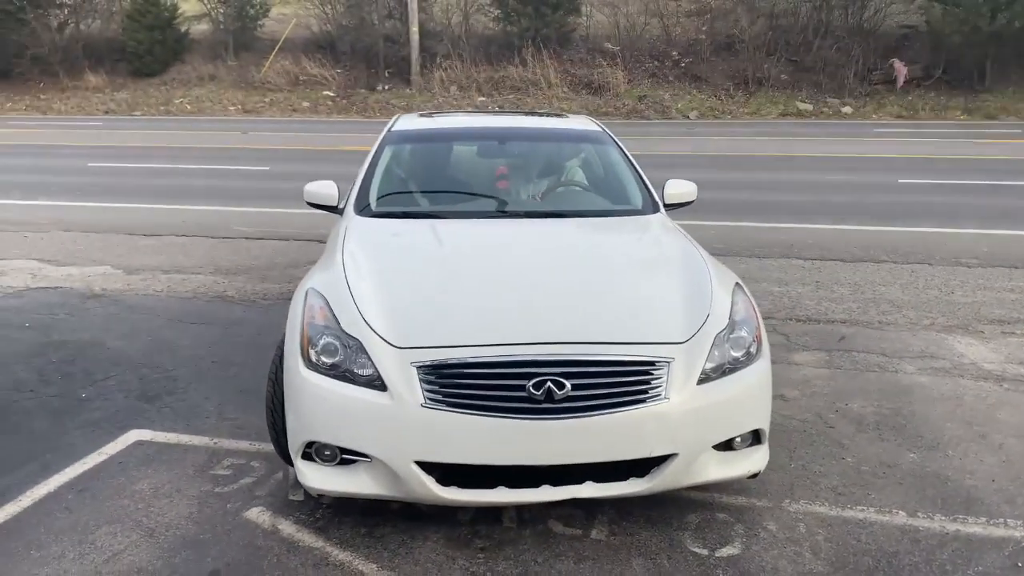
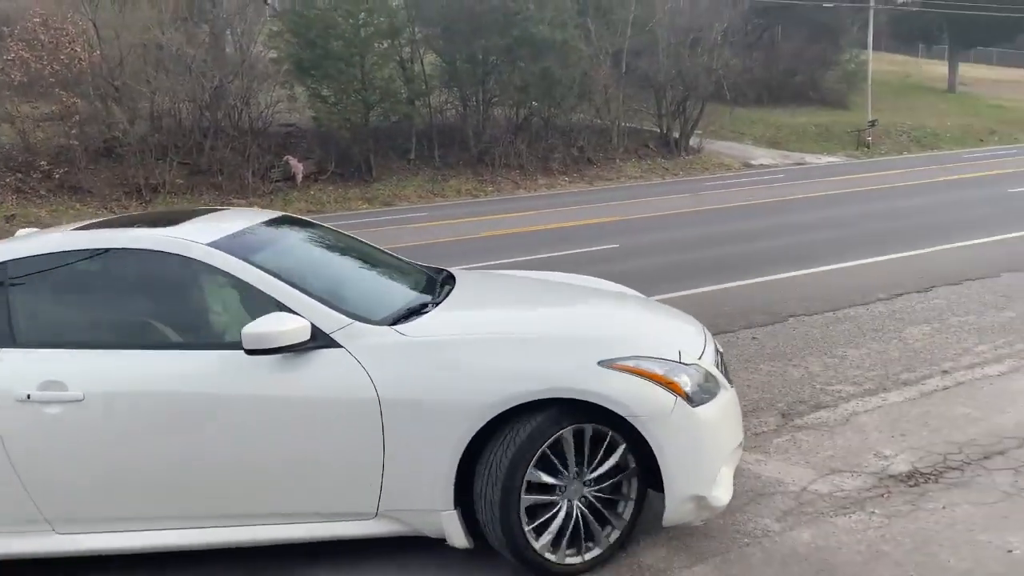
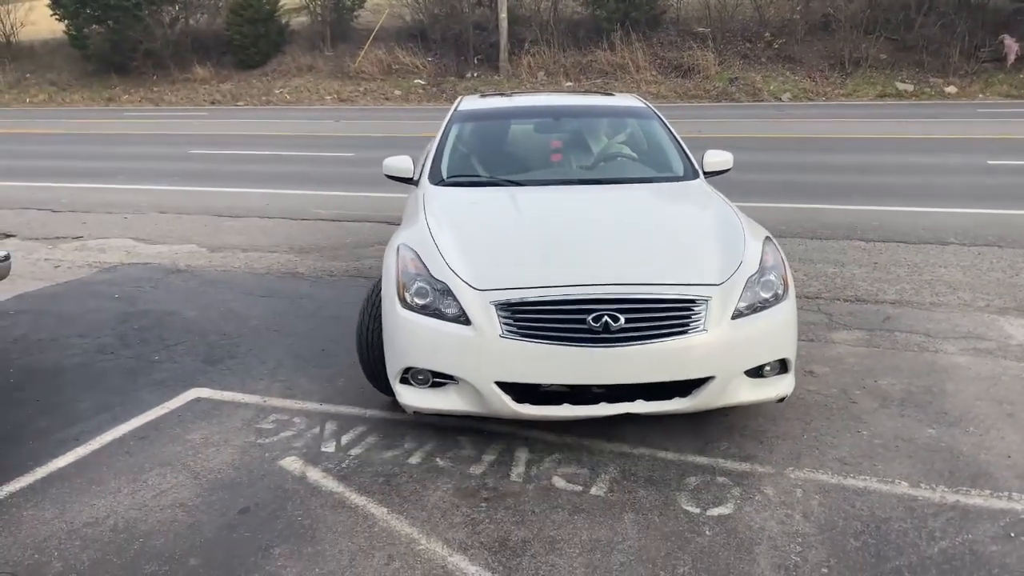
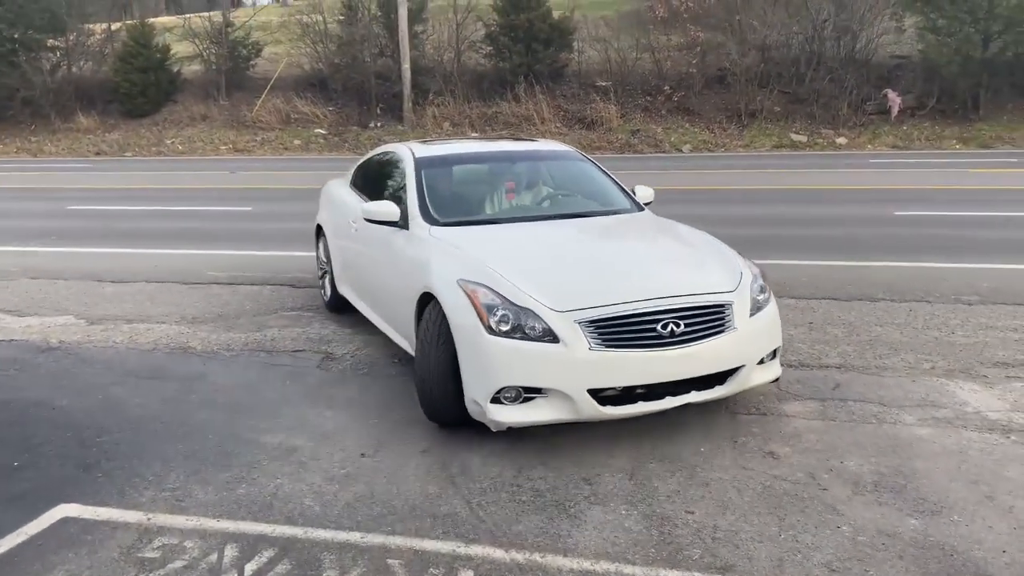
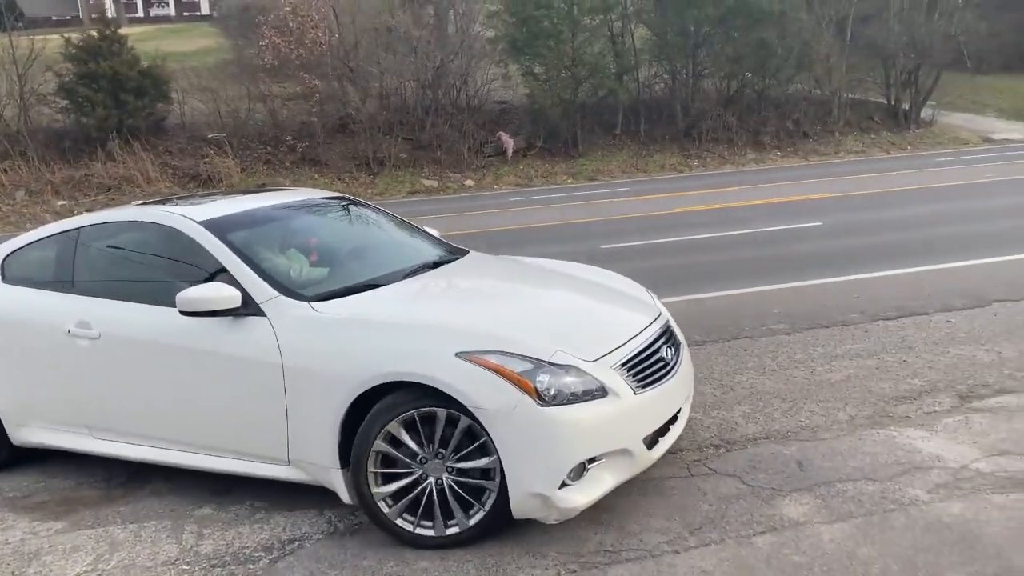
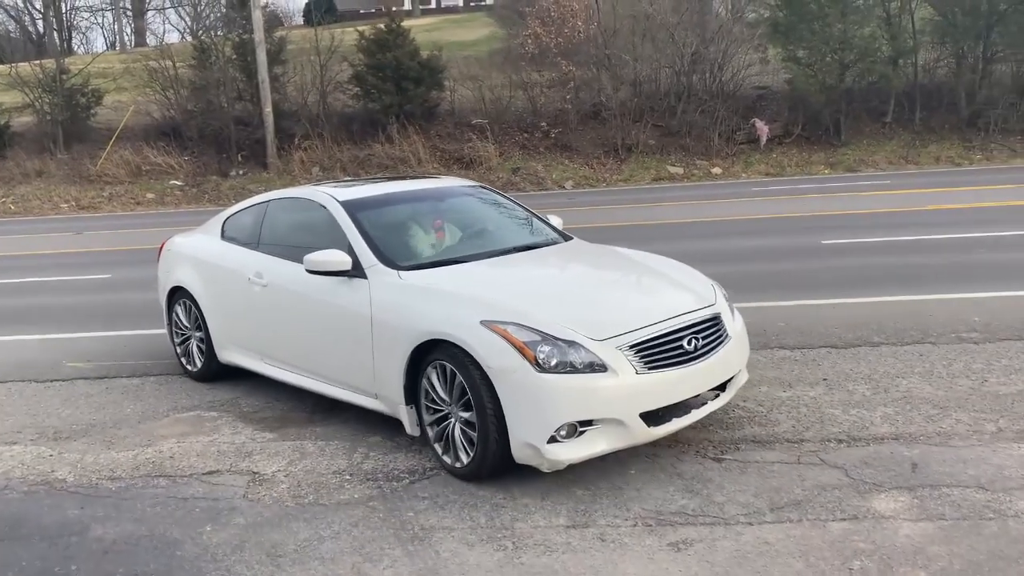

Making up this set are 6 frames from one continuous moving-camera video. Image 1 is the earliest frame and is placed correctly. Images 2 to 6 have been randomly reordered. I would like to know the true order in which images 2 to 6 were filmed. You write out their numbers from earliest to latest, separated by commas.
3, 4, 6, 5, 2
